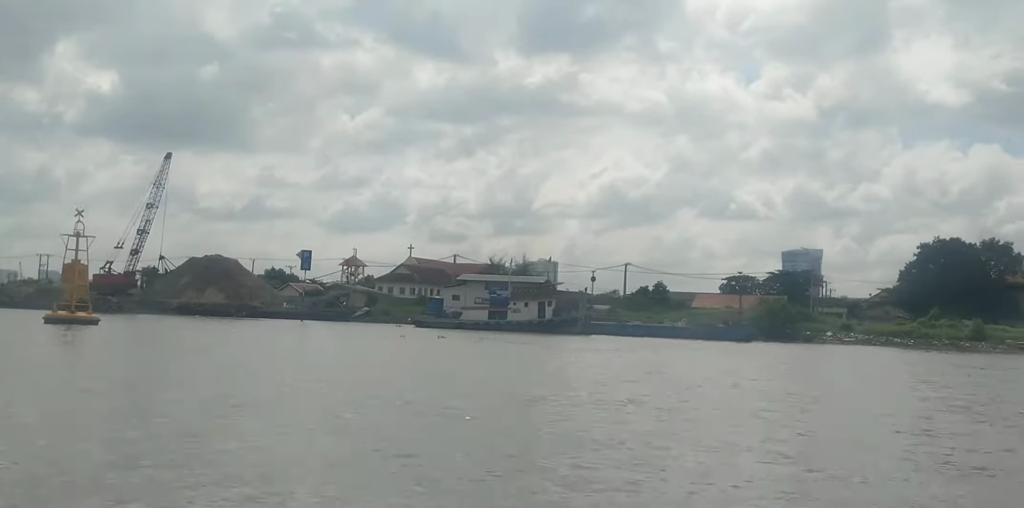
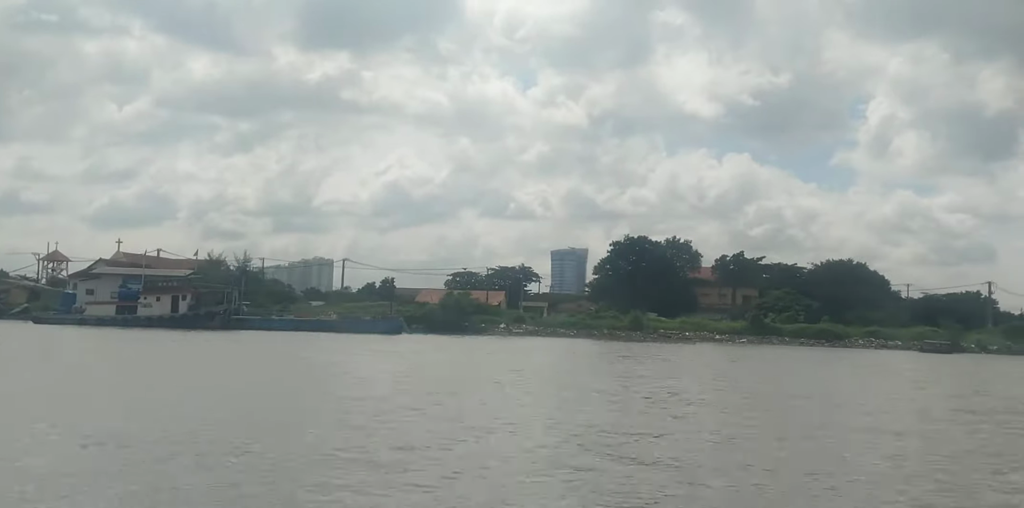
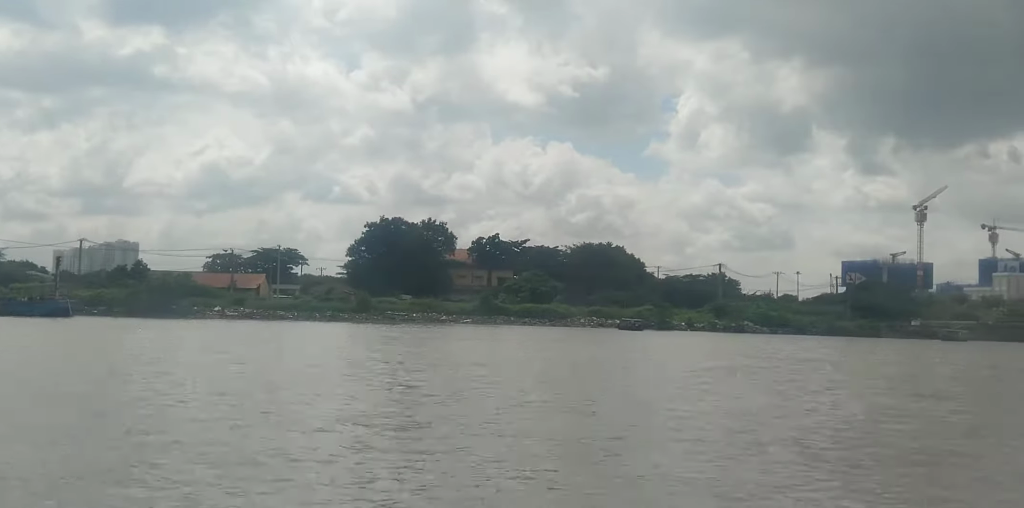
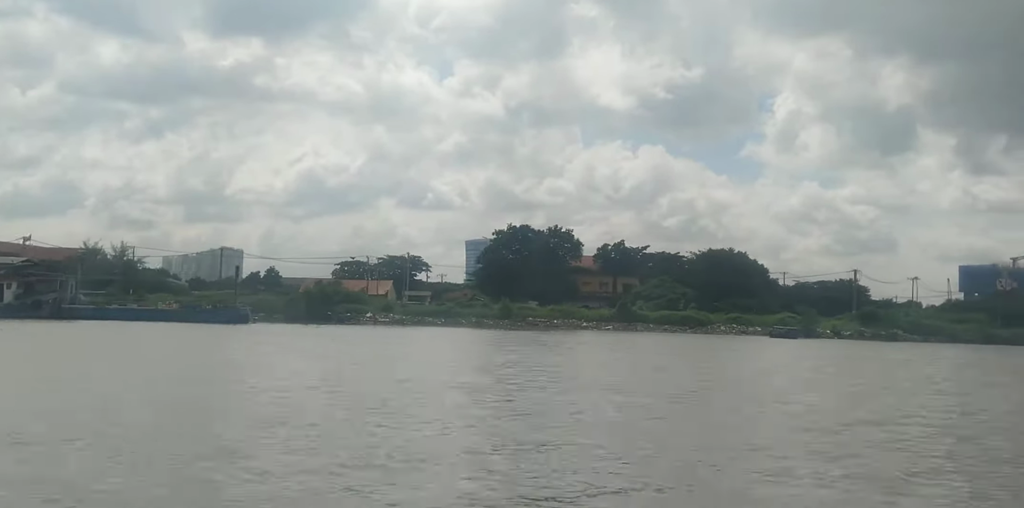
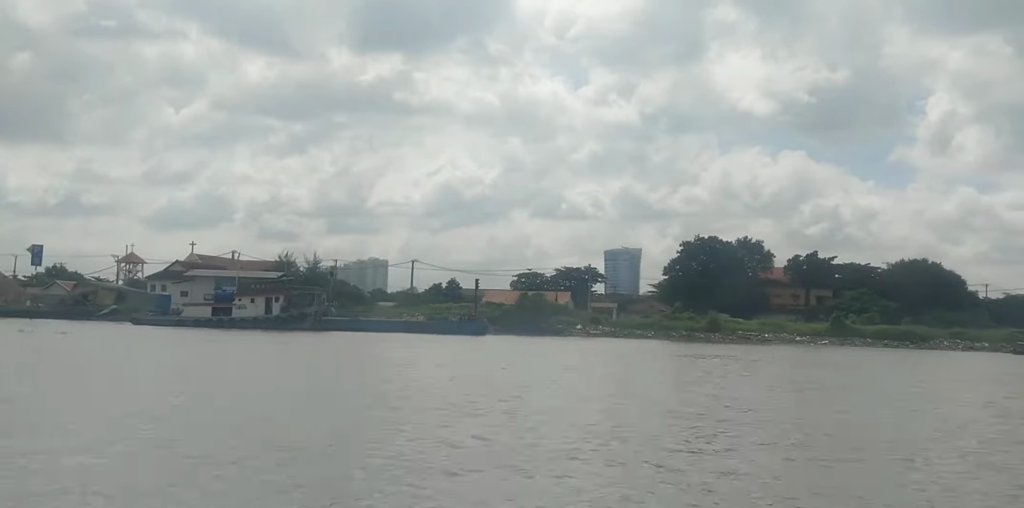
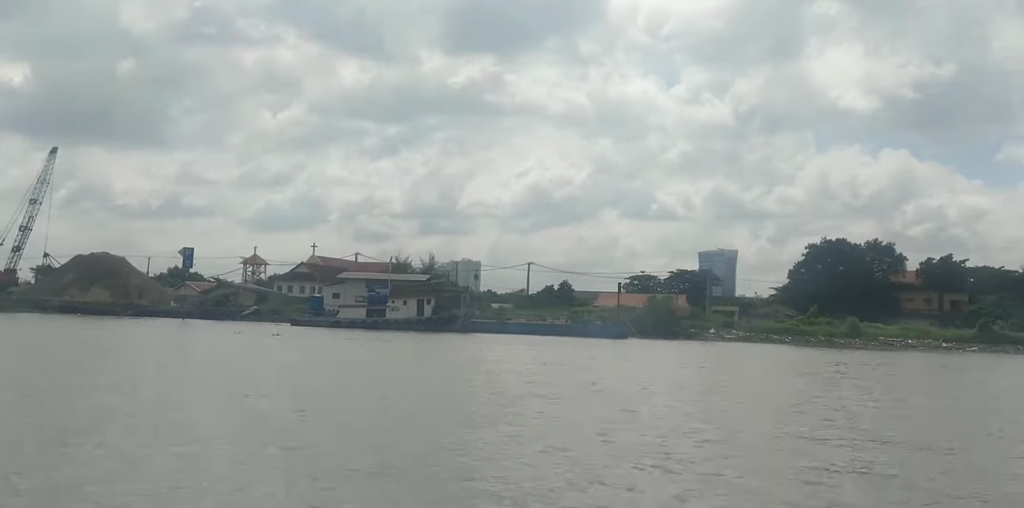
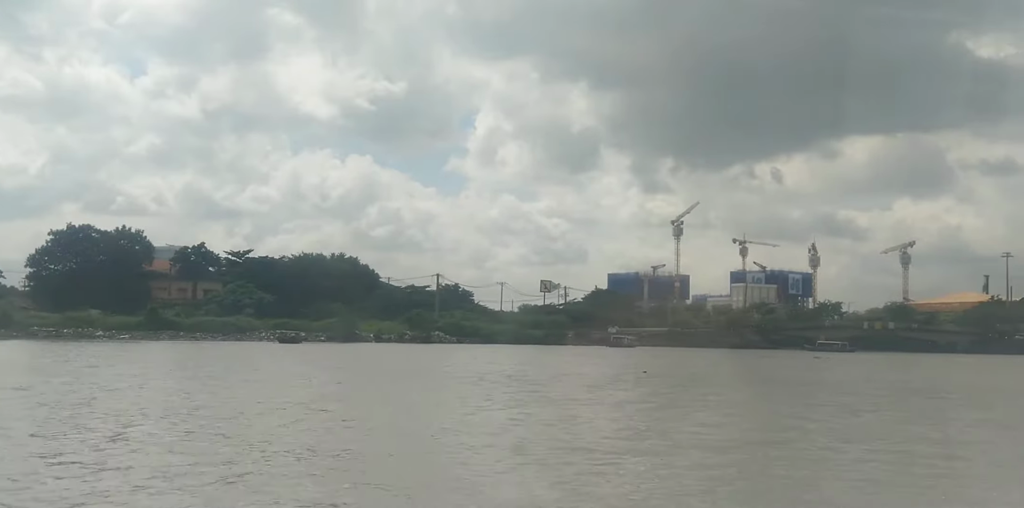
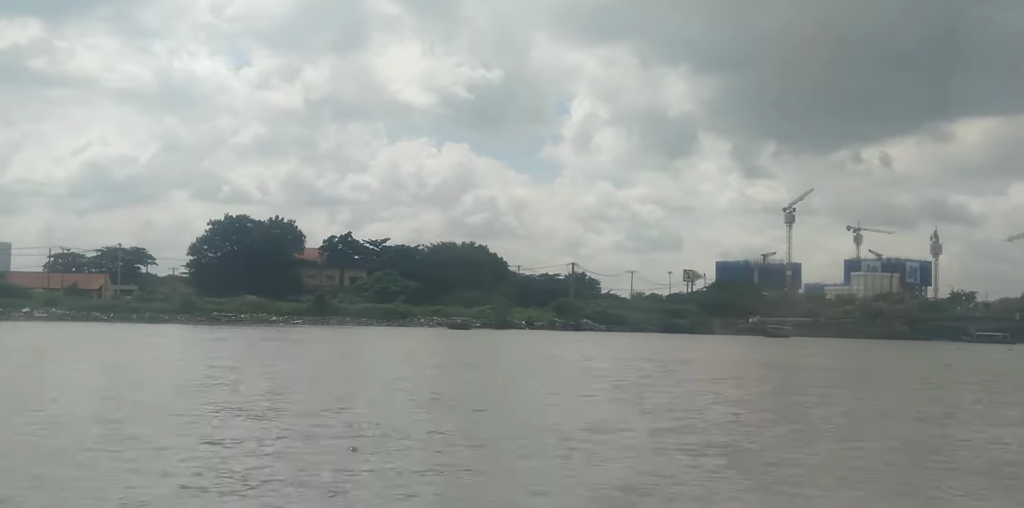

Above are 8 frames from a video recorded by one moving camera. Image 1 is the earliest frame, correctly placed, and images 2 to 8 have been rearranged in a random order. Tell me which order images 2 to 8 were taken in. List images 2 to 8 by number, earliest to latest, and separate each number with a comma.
6, 5, 2, 4, 3, 8, 7
